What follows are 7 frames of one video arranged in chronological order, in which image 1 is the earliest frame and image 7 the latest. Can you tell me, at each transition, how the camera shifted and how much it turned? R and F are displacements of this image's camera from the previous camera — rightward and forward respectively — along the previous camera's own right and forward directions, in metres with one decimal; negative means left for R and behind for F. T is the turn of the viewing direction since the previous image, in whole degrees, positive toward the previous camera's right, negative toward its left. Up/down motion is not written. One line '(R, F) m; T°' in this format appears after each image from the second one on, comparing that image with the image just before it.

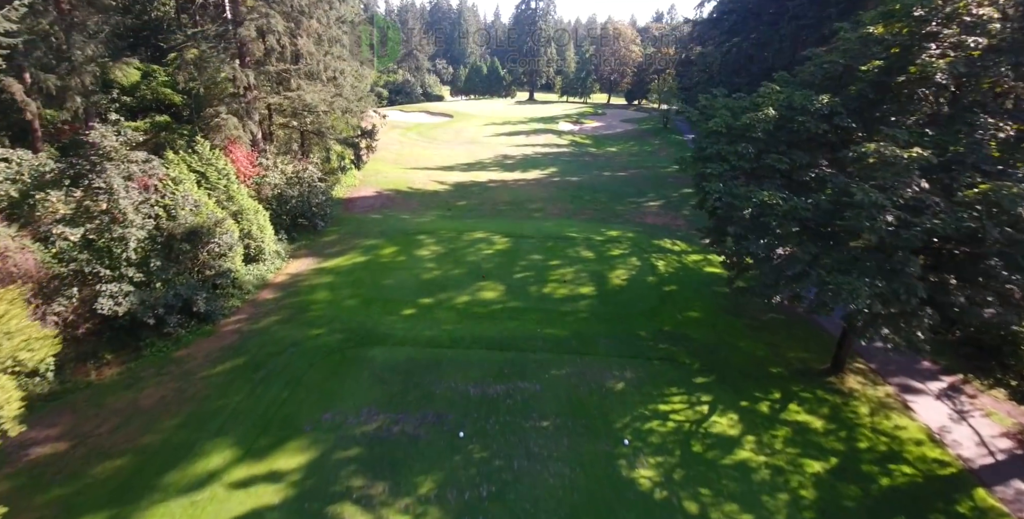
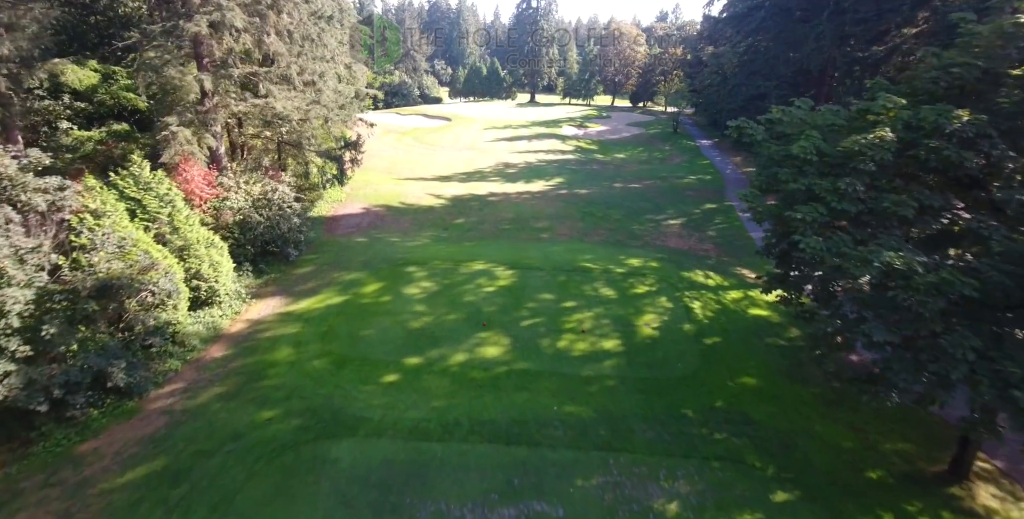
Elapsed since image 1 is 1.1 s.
(-0.2, +2.2) m; 0°
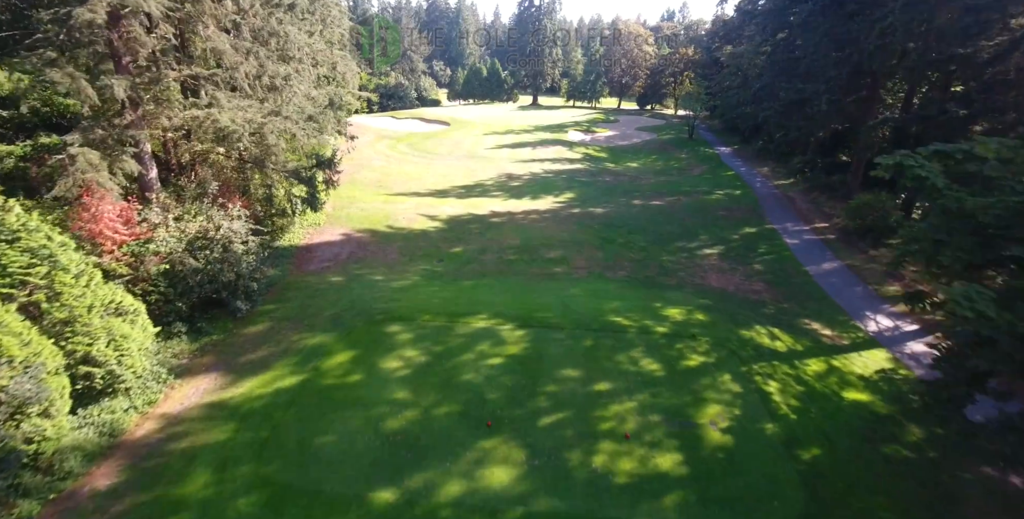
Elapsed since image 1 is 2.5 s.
(-0.2, +2.9) m; 0°
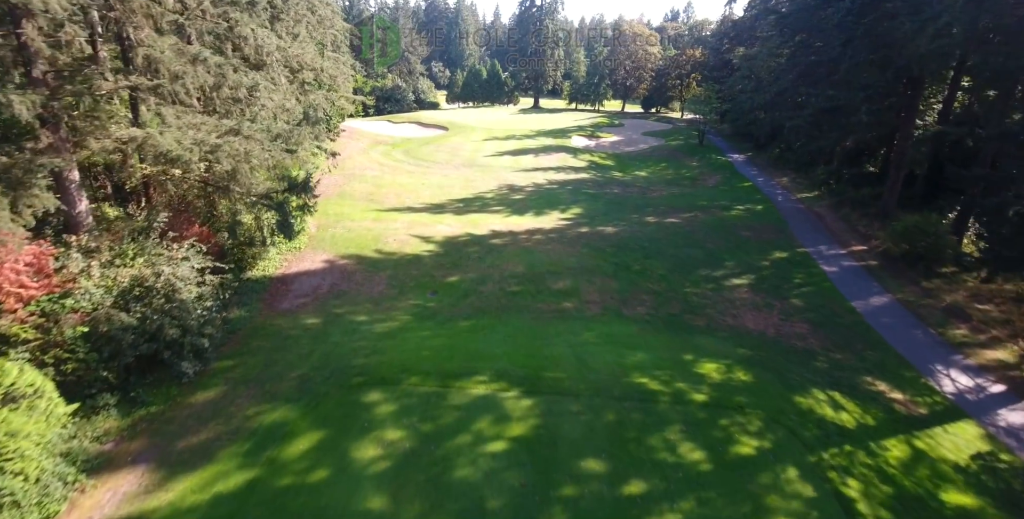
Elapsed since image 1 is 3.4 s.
(-0.1, +1.8) m; 0°
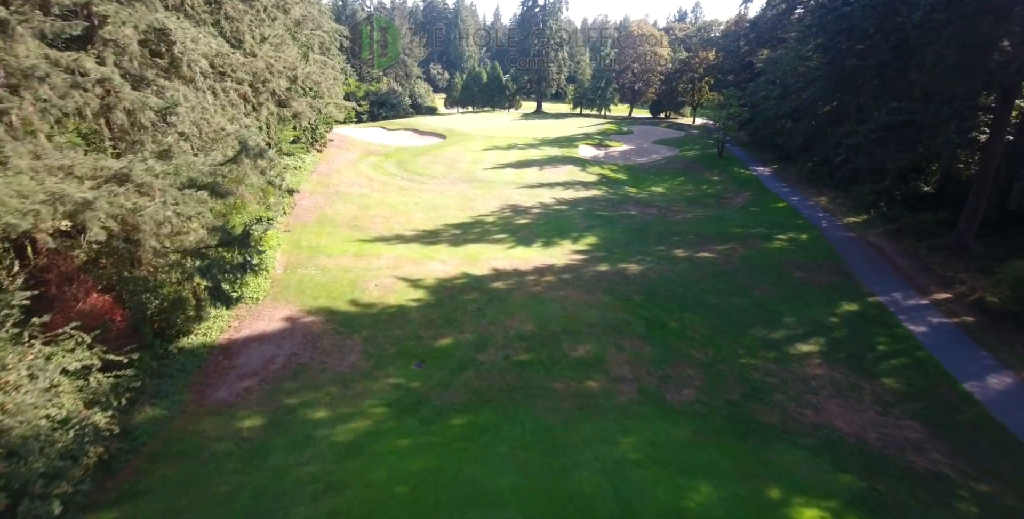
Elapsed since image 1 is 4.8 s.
(-0.2, +2.9) m; 0°
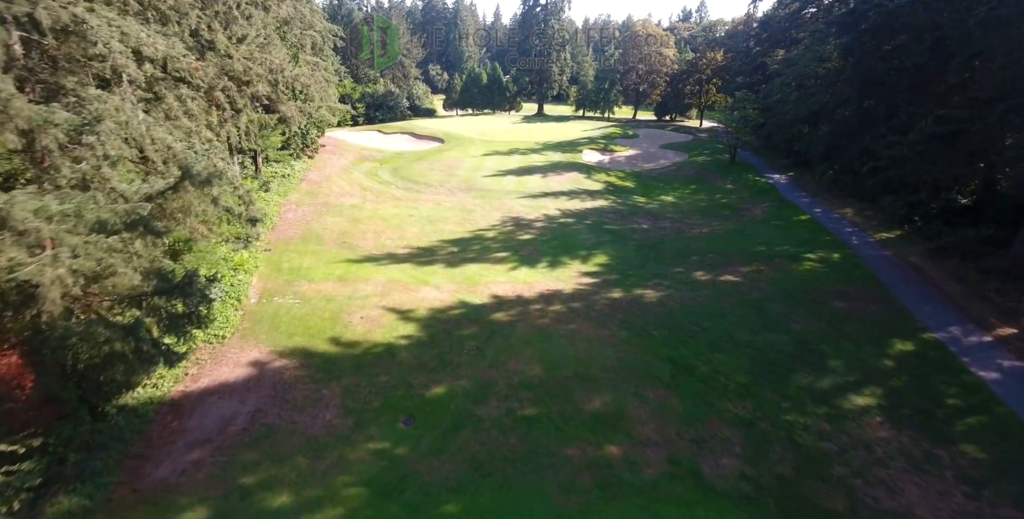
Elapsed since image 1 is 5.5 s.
(-0.1, +1.6) m; 0°
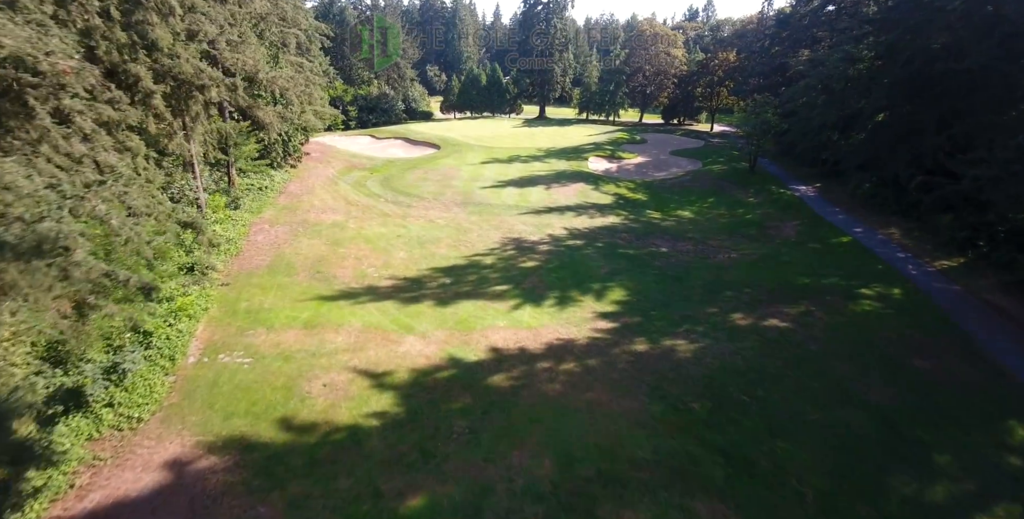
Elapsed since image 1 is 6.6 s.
(-0.1, +2.6) m; 0°
